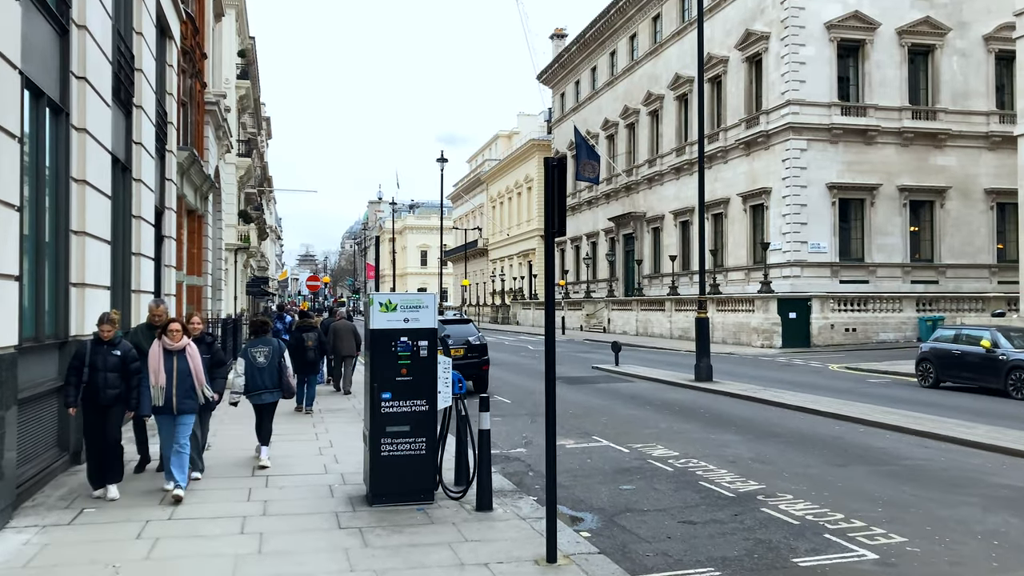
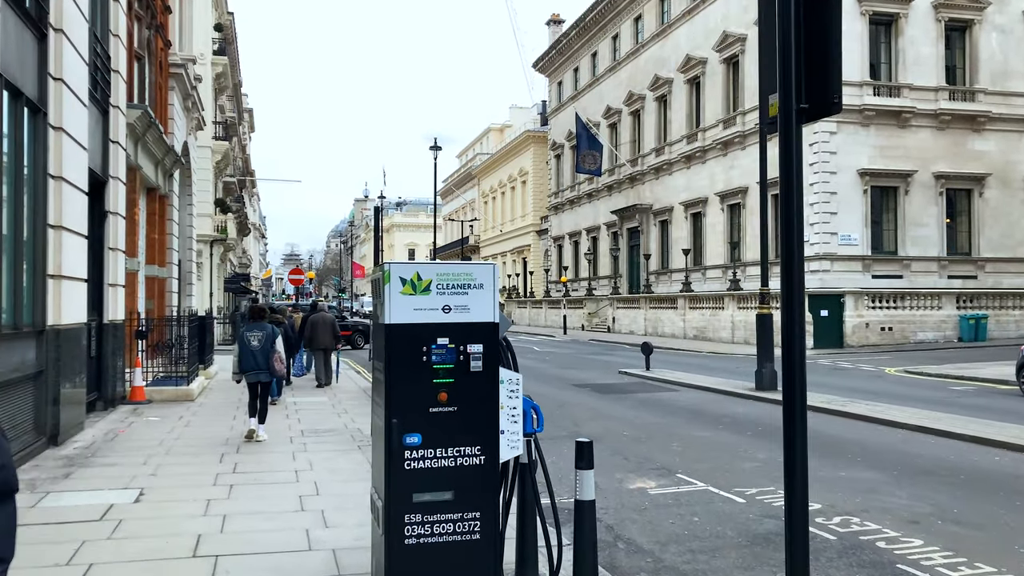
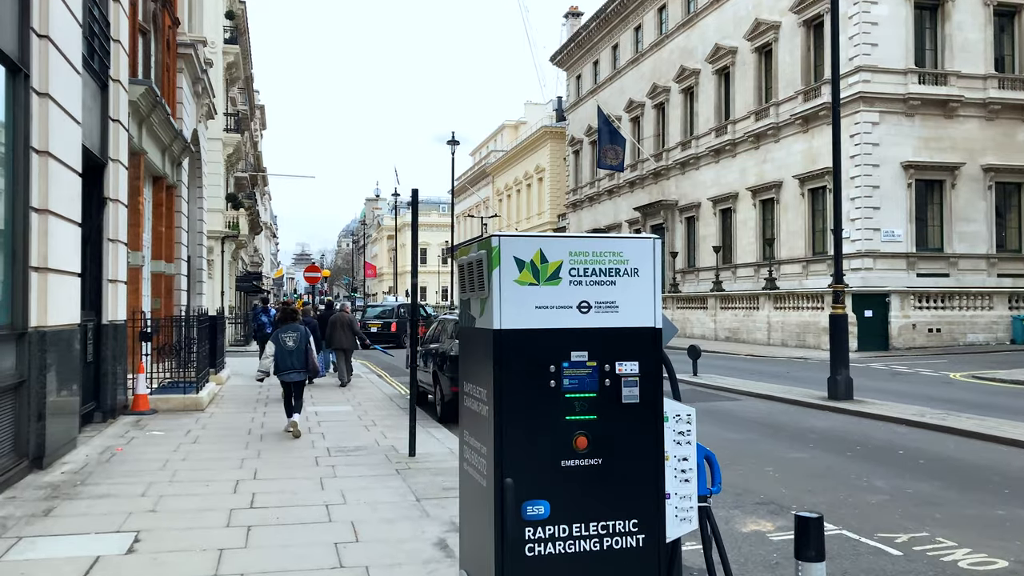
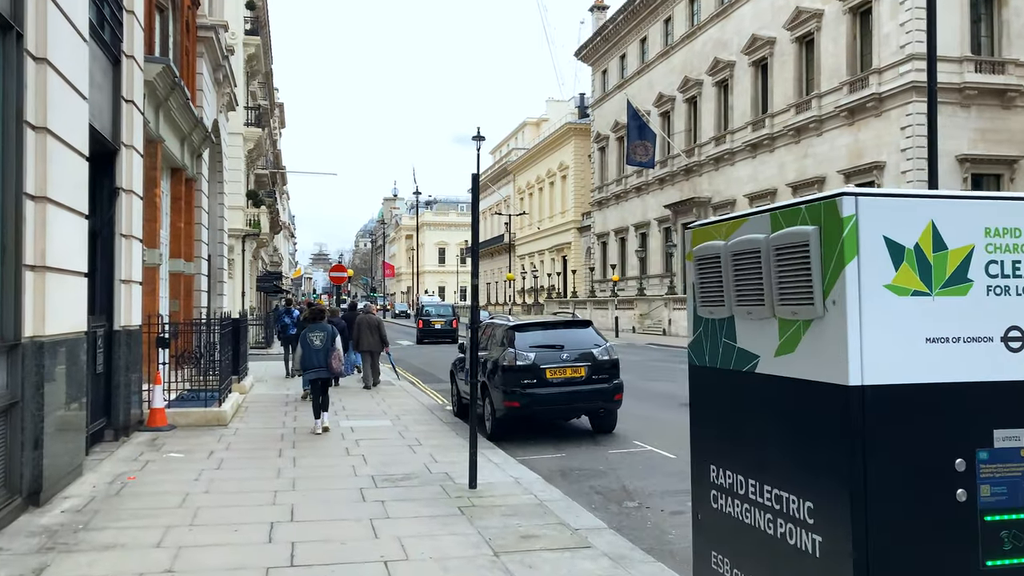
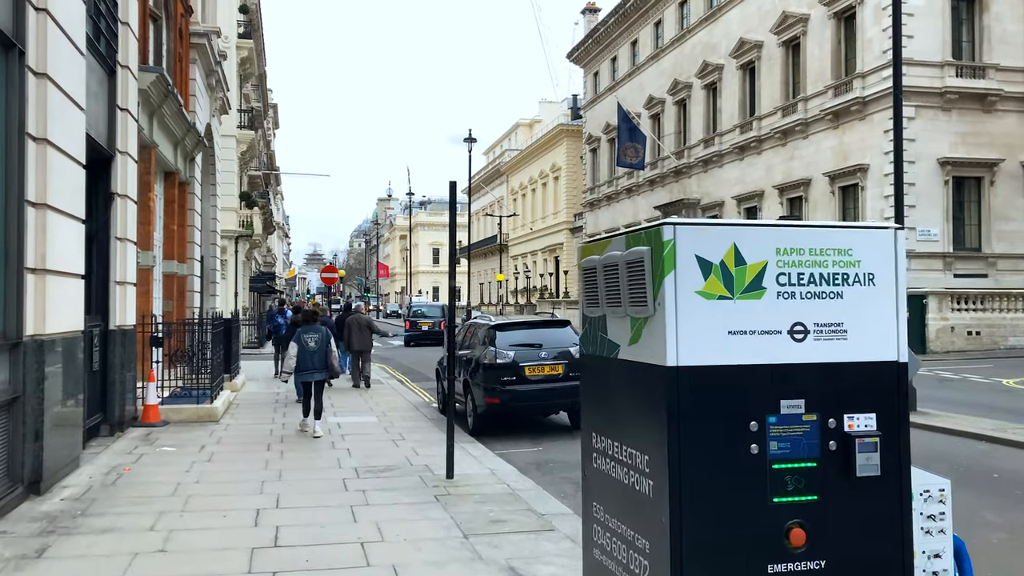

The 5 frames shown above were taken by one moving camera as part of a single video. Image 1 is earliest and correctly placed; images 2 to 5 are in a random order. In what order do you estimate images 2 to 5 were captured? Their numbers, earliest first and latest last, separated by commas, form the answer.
2, 3, 5, 4
